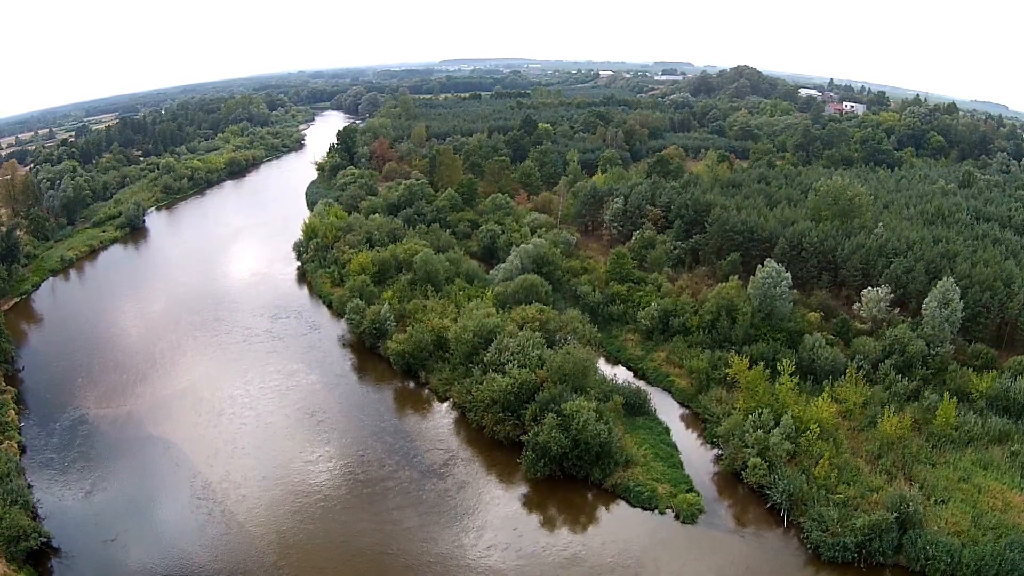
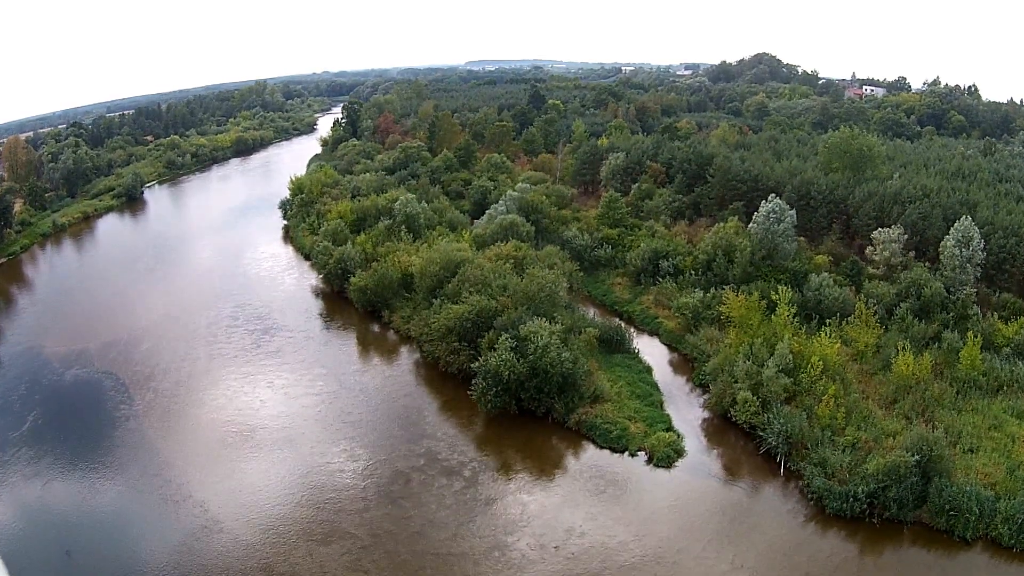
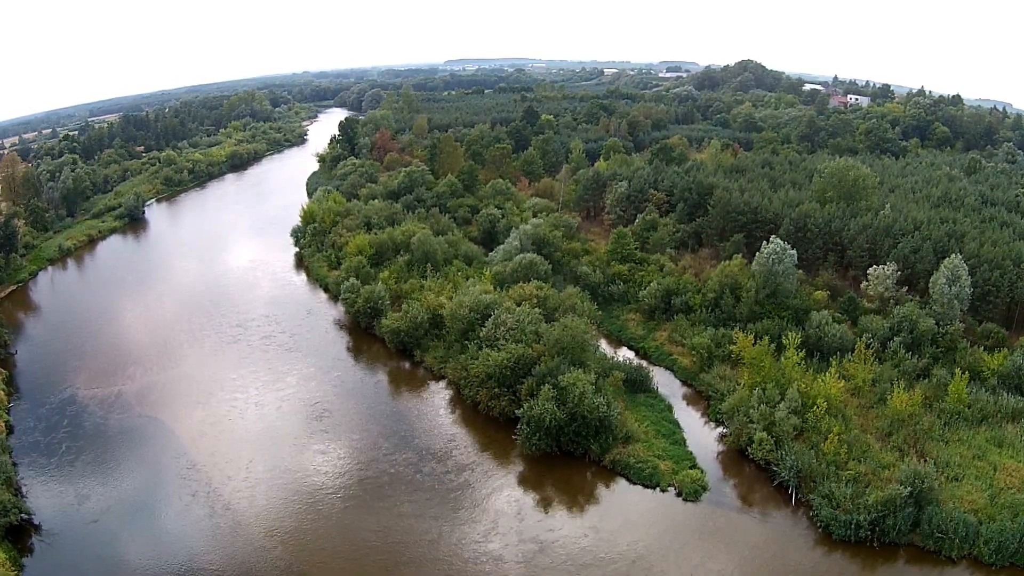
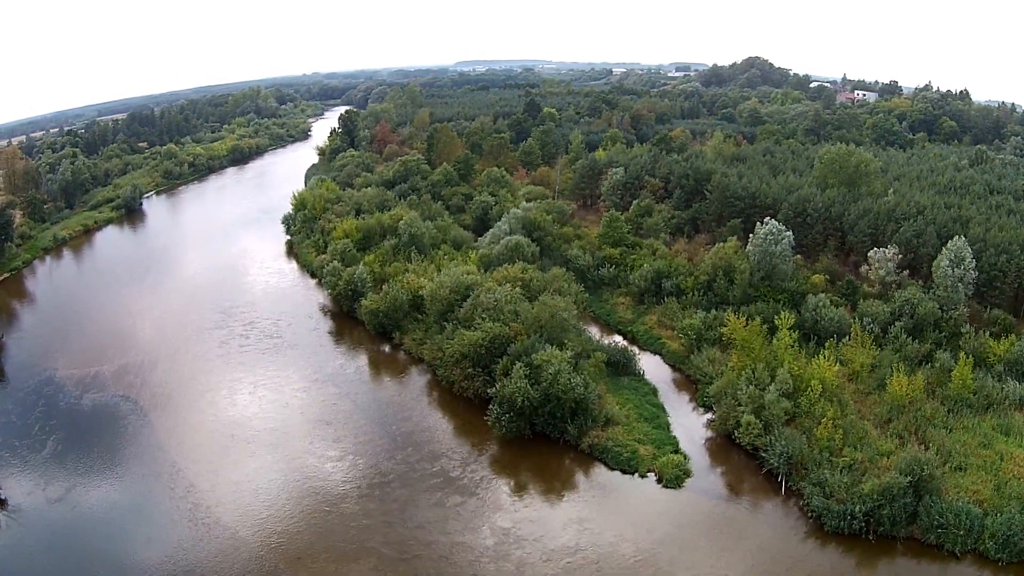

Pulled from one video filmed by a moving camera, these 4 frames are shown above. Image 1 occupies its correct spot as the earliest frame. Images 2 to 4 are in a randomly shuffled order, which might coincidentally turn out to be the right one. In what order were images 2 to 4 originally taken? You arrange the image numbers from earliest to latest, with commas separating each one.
3, 4, 2
